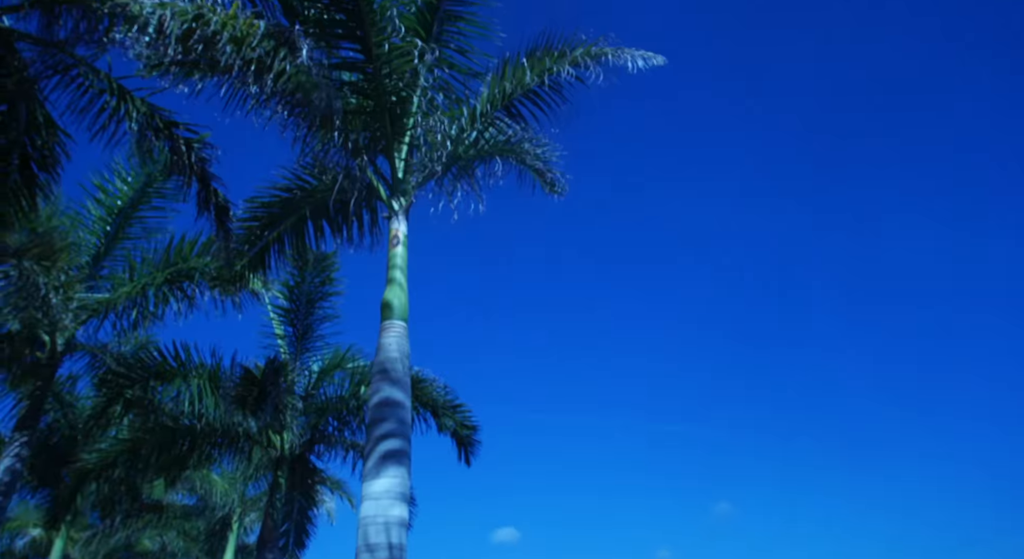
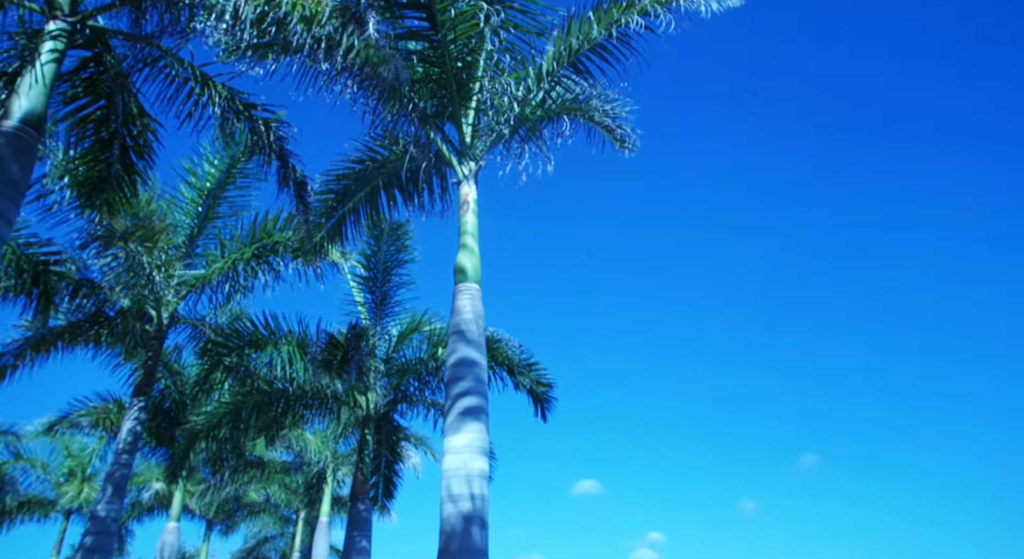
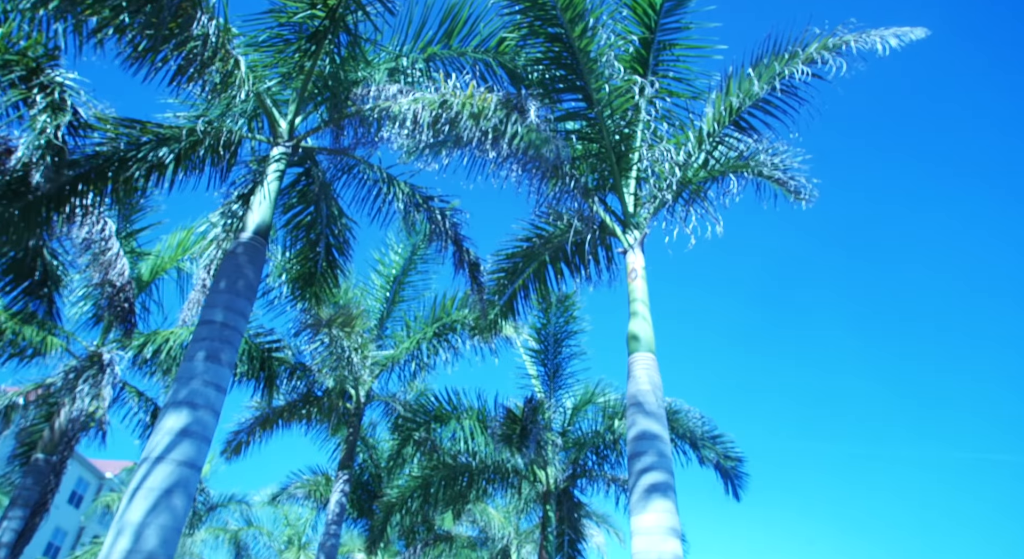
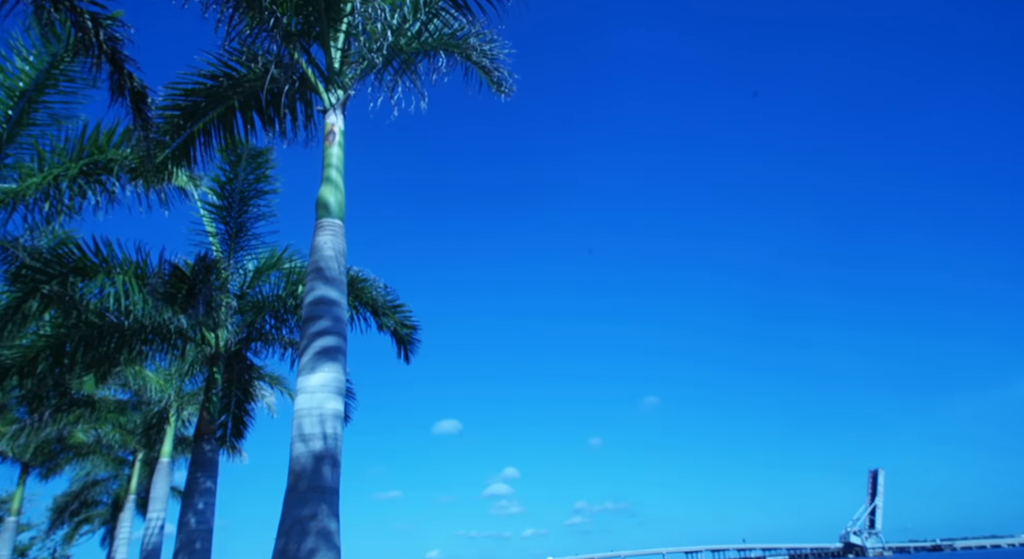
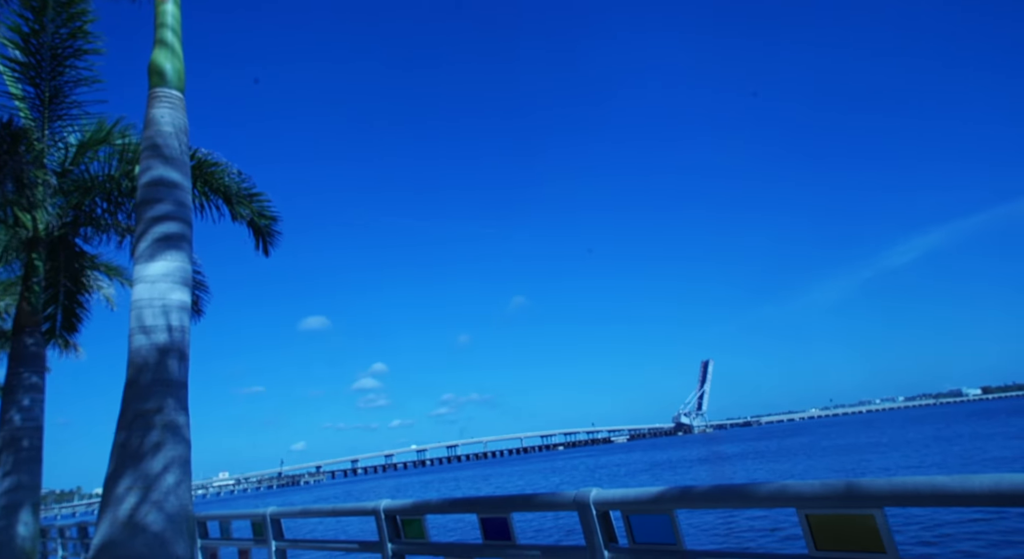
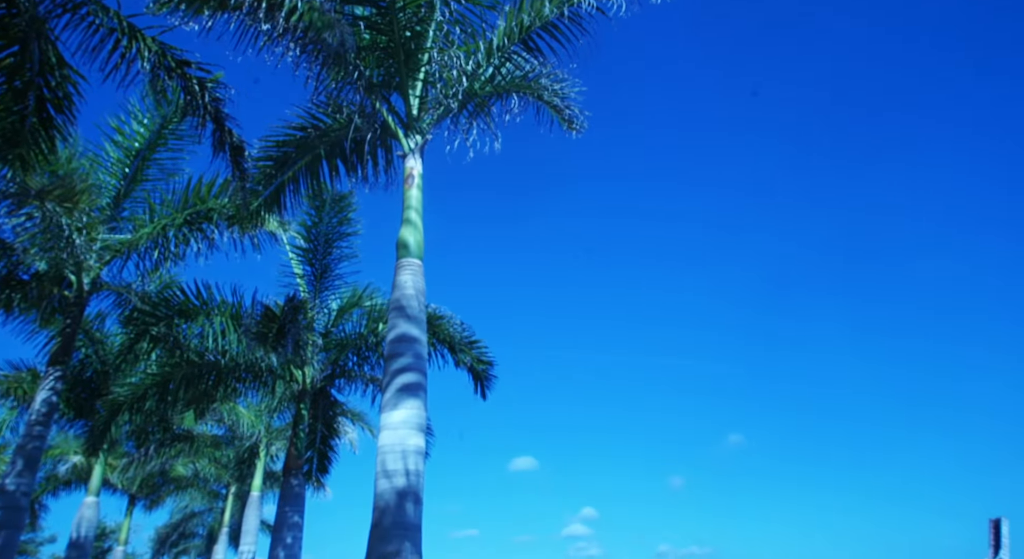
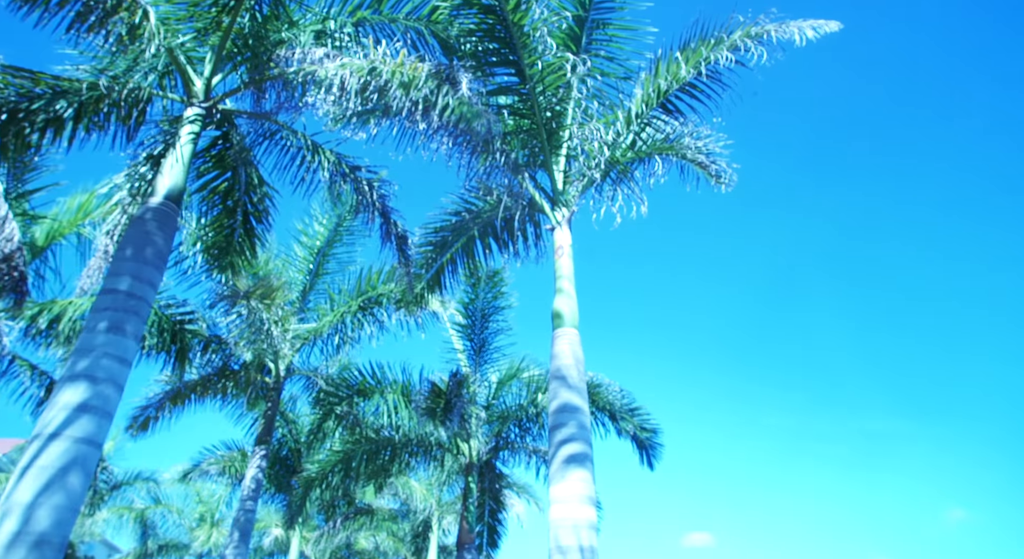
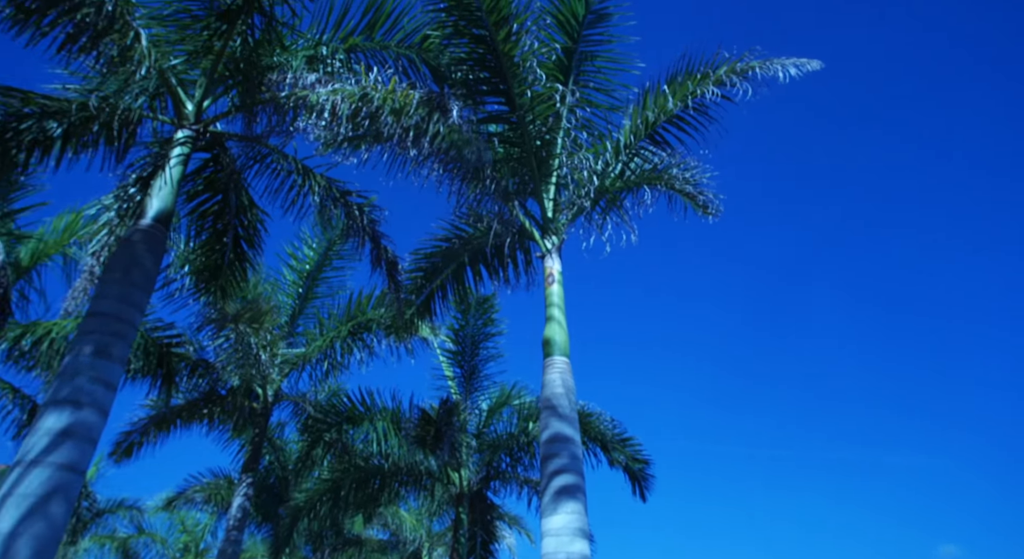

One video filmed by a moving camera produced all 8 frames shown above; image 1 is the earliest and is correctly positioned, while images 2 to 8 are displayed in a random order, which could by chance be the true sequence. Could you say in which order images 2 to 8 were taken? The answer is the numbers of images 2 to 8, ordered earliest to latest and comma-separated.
8, 3, 7, 2, 6, 4, 5
